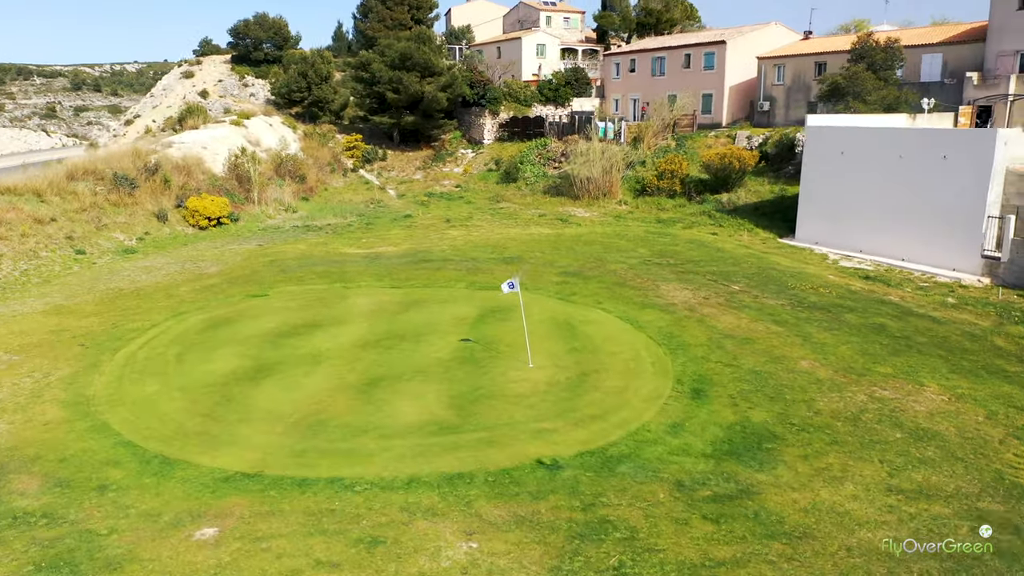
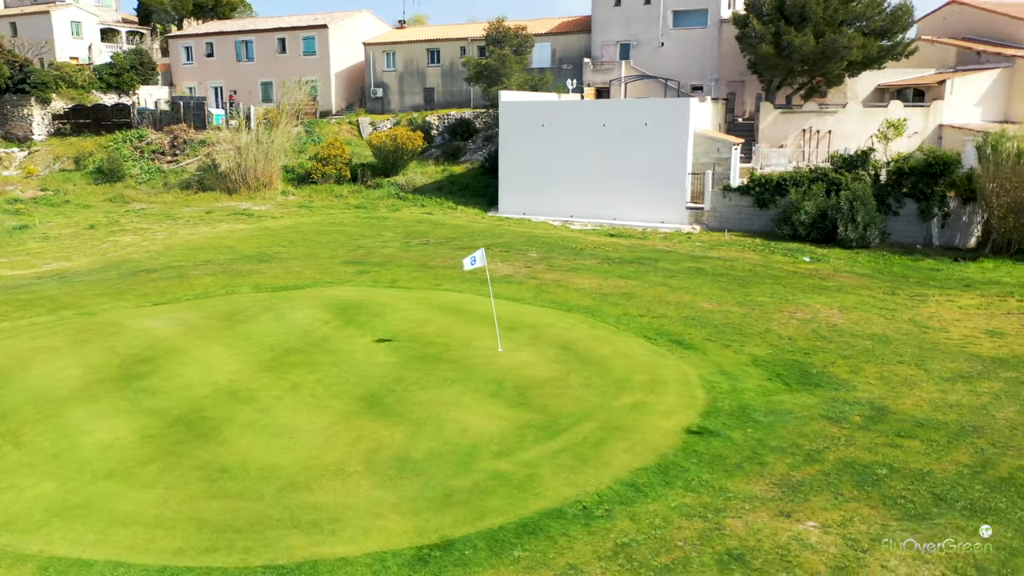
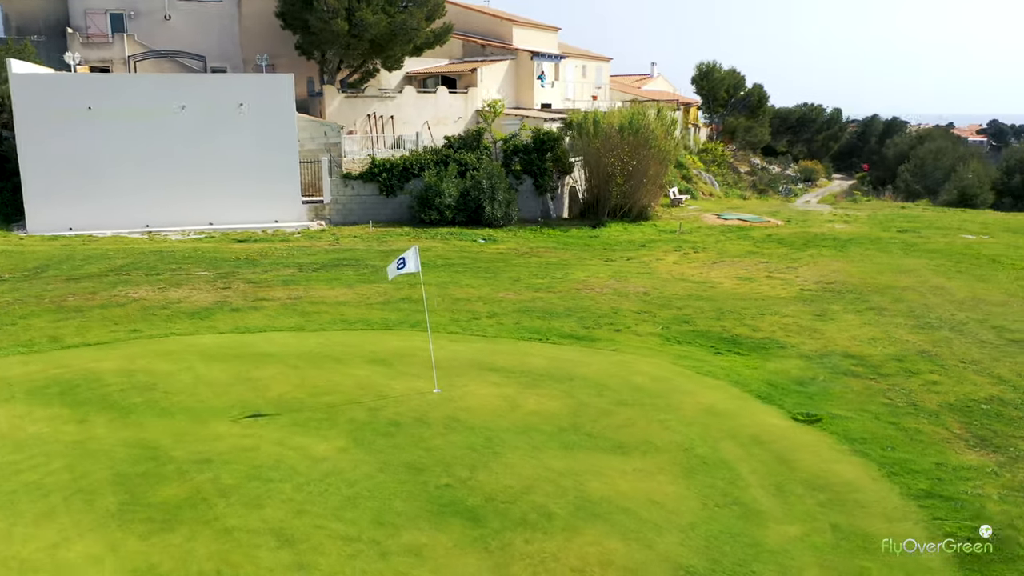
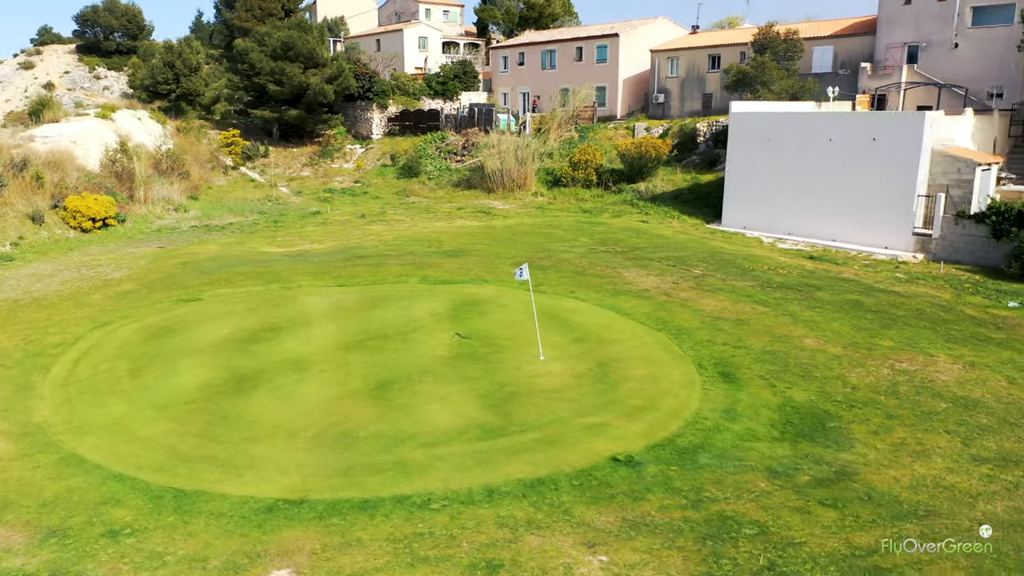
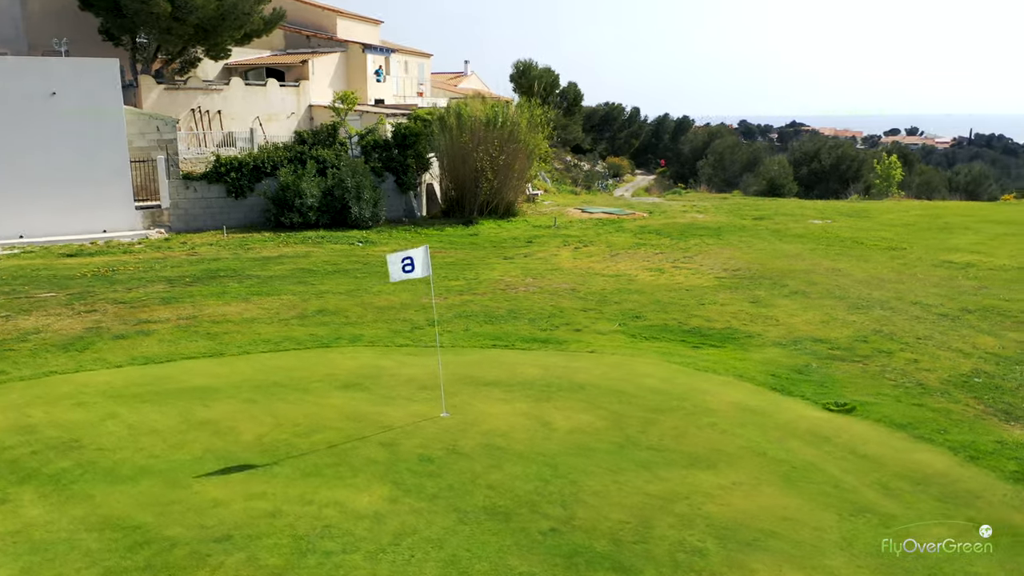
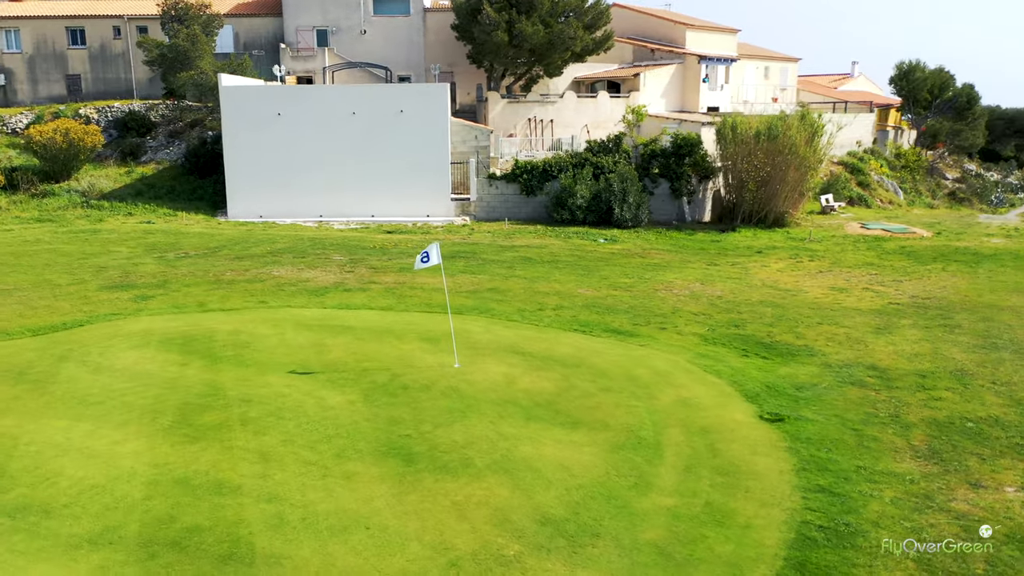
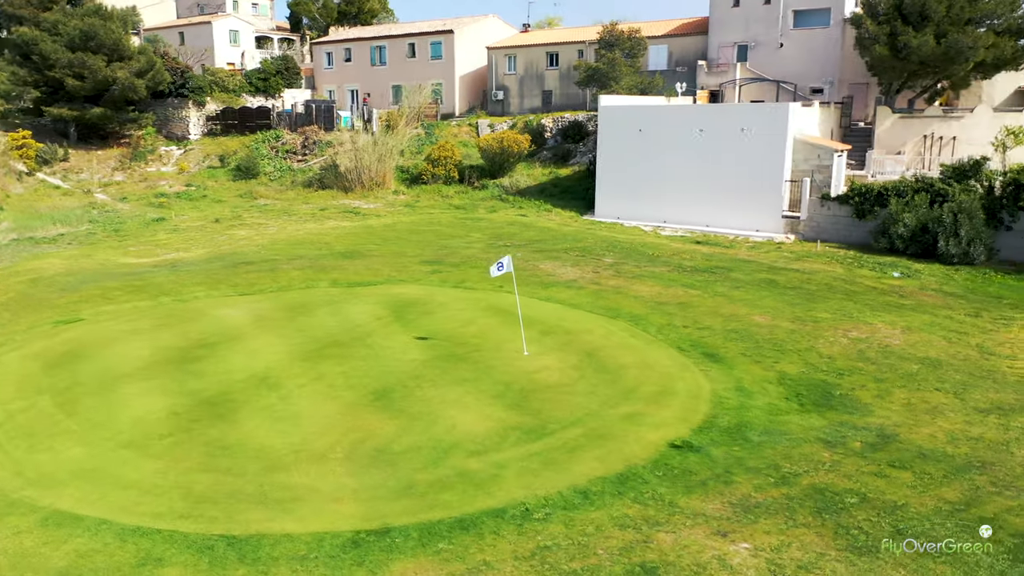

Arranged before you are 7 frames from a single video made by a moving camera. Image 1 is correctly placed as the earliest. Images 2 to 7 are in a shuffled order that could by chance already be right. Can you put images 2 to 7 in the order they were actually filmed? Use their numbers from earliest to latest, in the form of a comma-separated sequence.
4, 7, 2, 6, 3, 5
